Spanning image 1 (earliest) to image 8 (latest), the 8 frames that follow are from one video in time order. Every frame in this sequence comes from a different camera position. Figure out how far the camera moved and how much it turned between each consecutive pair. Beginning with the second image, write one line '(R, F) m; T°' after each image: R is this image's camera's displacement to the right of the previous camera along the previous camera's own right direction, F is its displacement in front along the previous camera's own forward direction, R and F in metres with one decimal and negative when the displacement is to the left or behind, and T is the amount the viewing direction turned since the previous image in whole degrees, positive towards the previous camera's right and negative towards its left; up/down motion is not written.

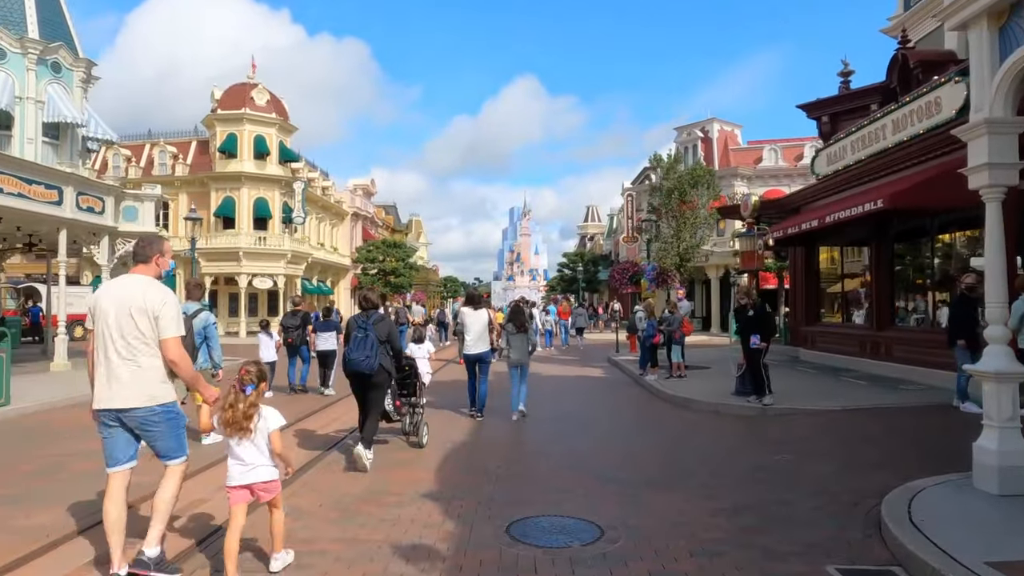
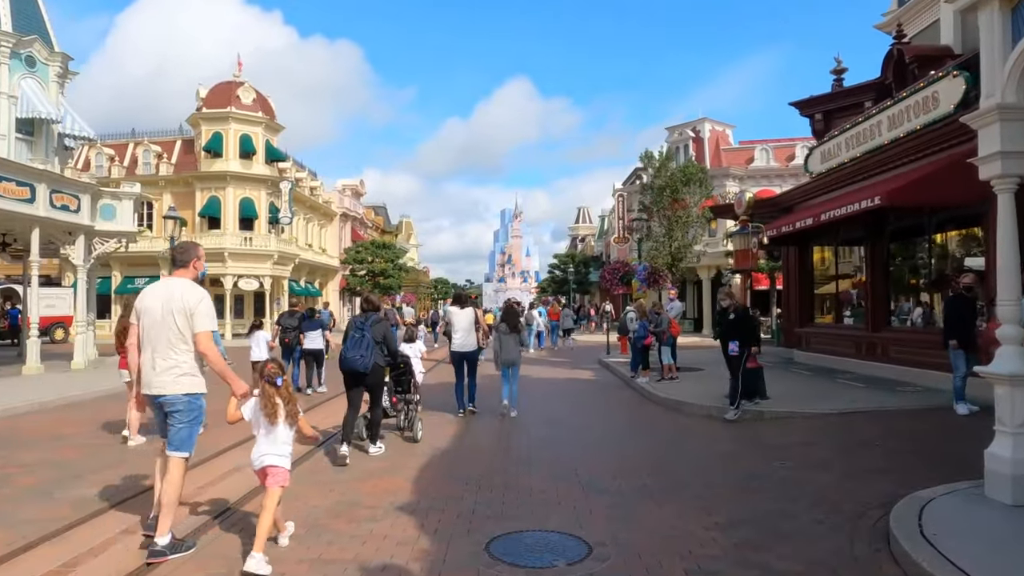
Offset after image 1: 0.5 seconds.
(+0.1, +0.4) m; +1°
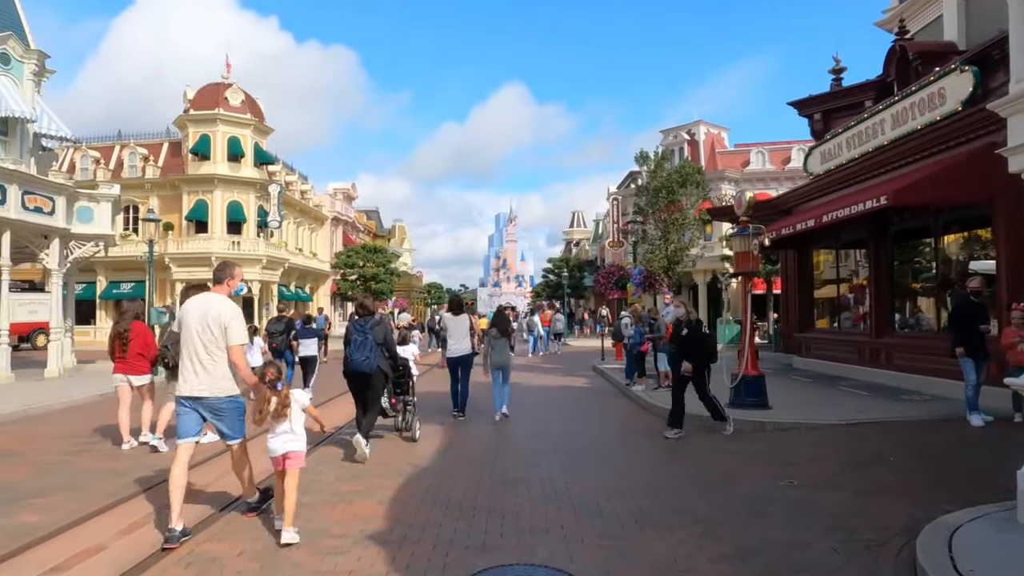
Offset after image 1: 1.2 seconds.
(+0.1, +0.5) m; 0°
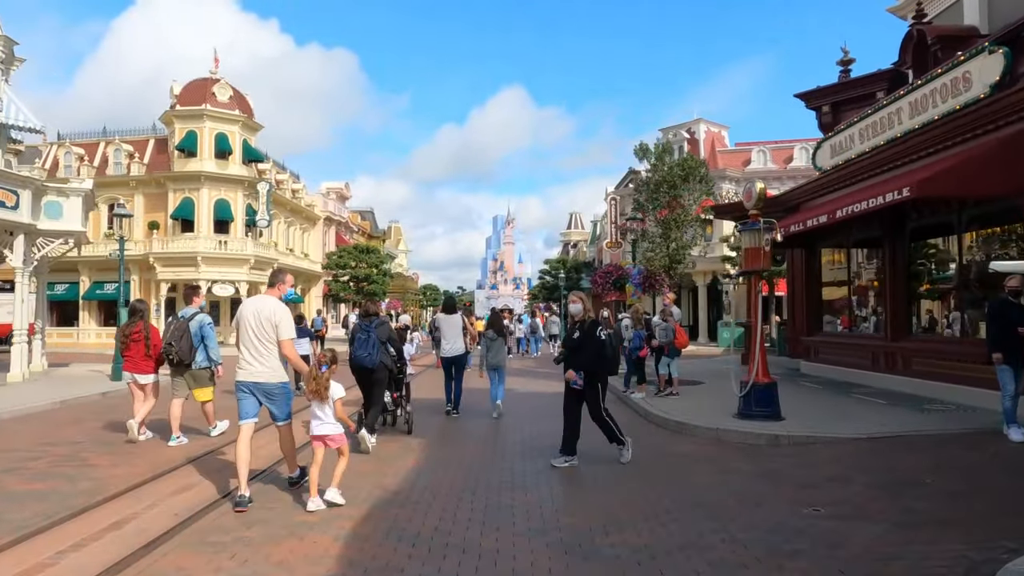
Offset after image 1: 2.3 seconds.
(+0.1, +0.9) m; 0°
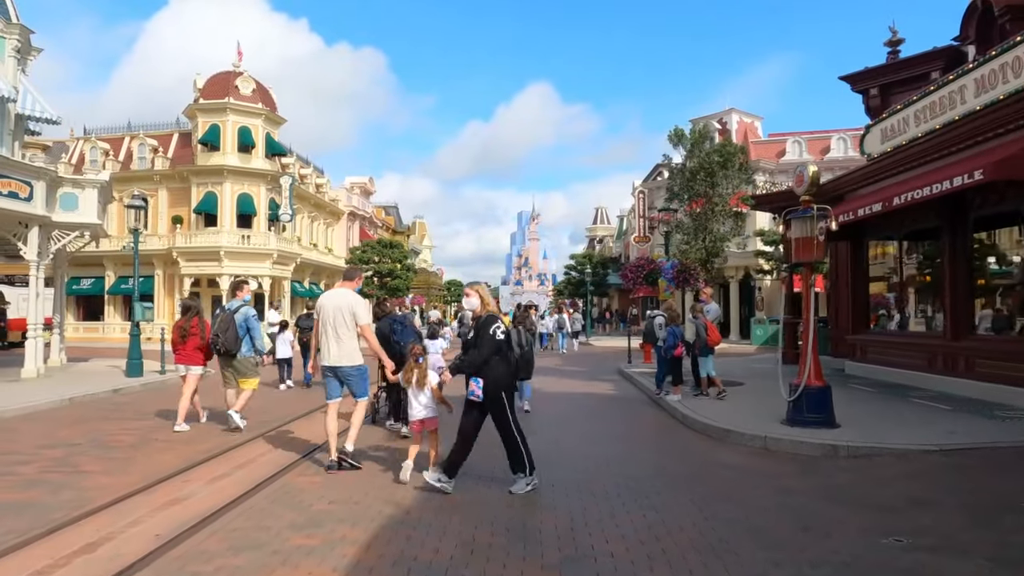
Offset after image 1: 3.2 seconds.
(0.0, +0.7) m; -2°
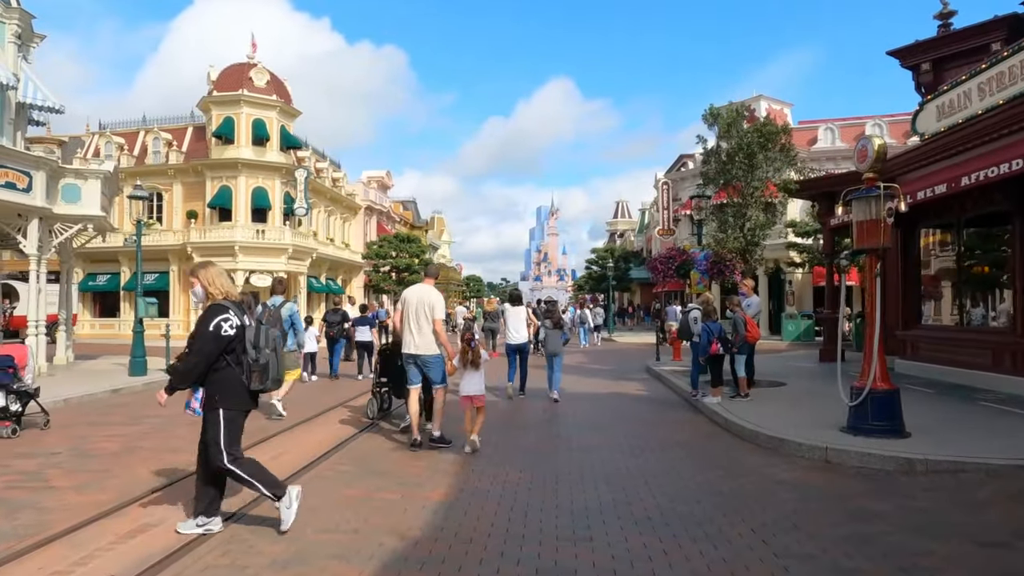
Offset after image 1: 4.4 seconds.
(-0.1, +0.9) m; -1°
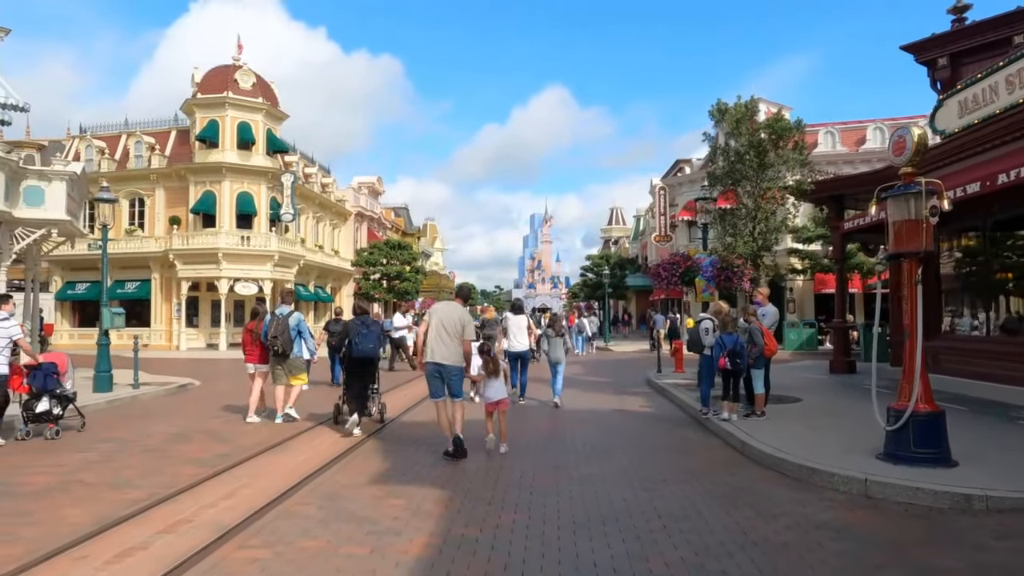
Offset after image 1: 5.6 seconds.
(0.0, +0.9) m; +1°
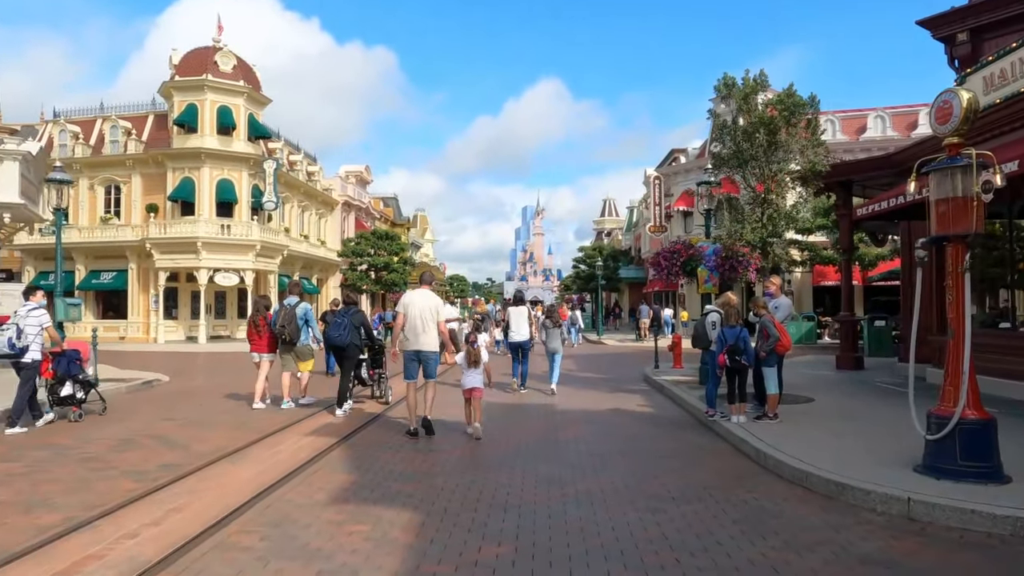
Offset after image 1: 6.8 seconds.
(+0.1, +0.9) m; +1°
